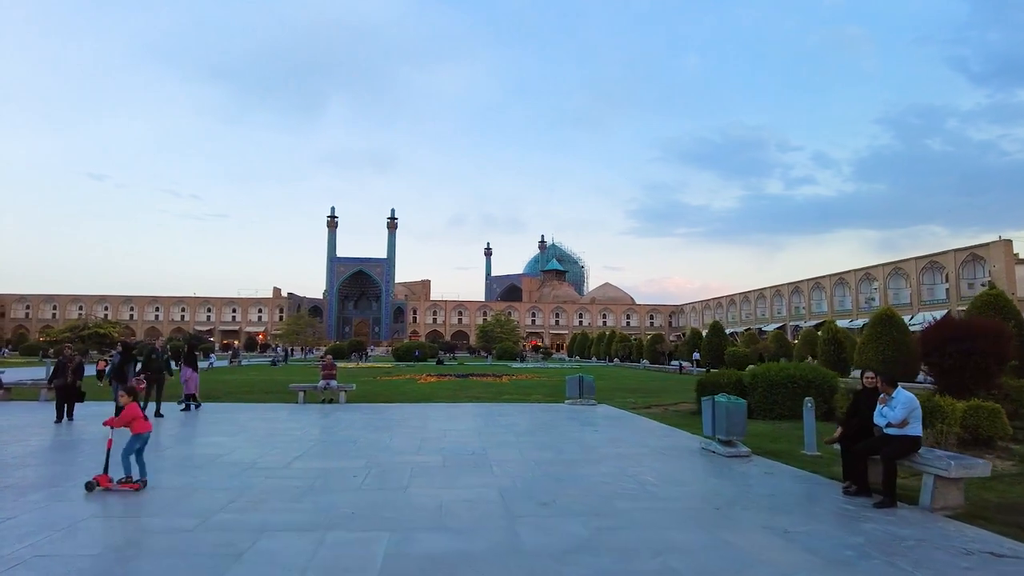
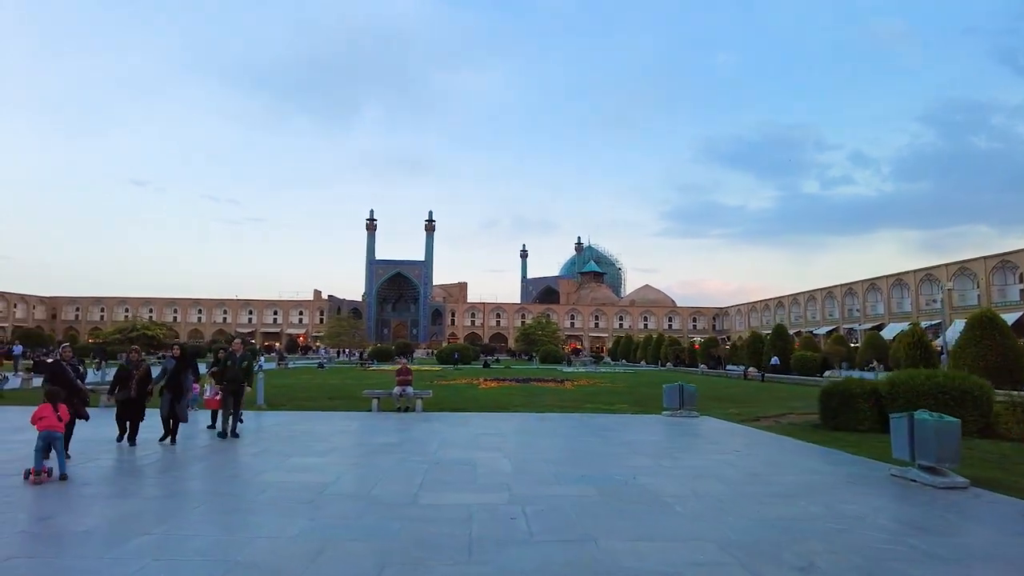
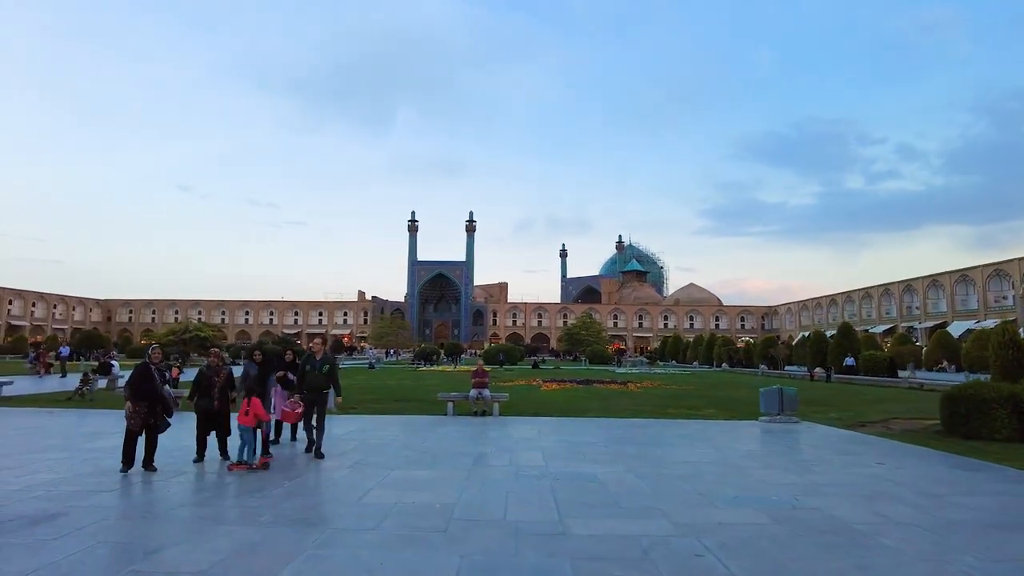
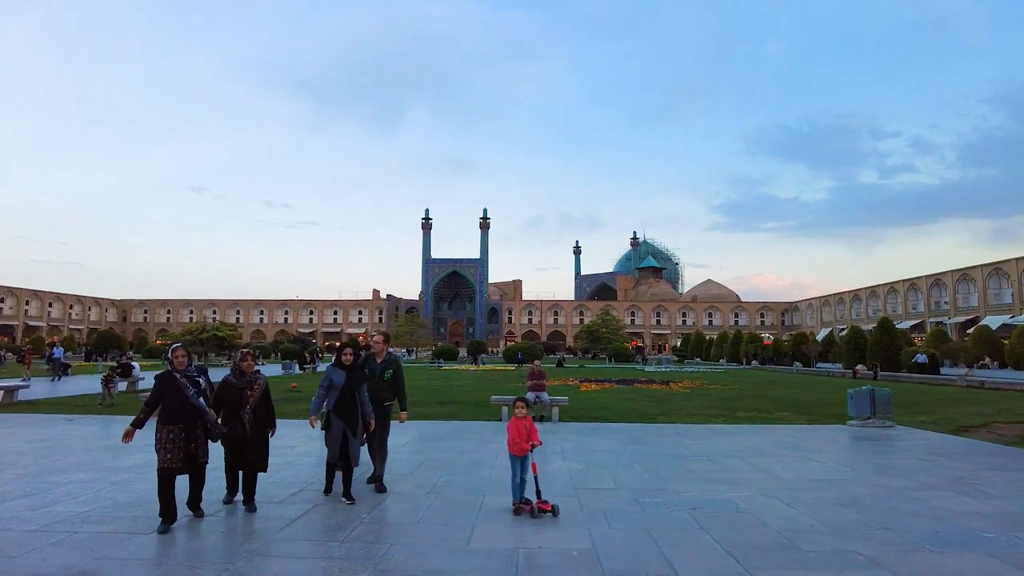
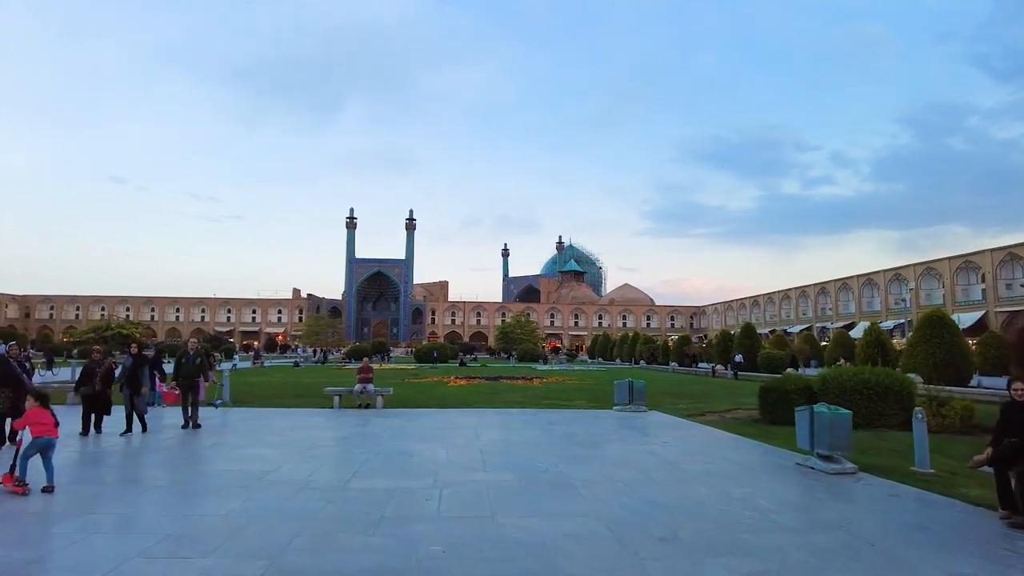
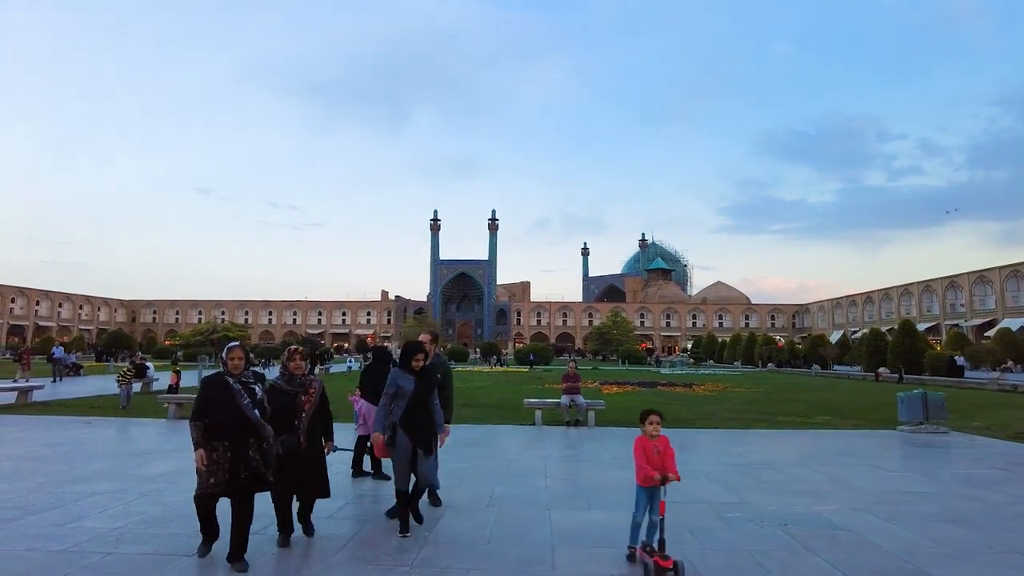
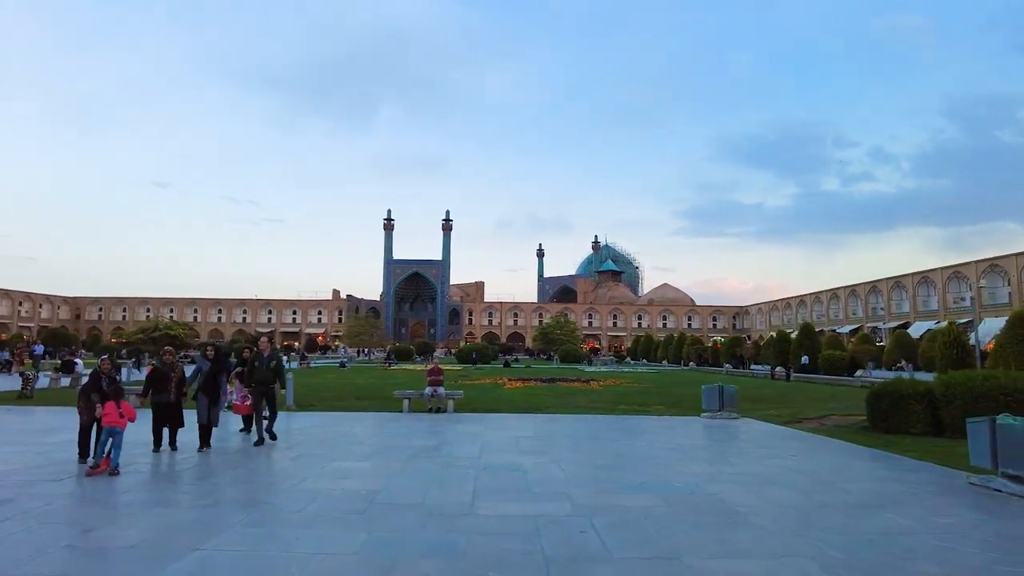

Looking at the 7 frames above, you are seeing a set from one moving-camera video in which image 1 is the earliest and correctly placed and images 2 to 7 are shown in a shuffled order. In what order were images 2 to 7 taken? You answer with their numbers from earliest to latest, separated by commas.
5, 2, 7, 3, 4, 6
